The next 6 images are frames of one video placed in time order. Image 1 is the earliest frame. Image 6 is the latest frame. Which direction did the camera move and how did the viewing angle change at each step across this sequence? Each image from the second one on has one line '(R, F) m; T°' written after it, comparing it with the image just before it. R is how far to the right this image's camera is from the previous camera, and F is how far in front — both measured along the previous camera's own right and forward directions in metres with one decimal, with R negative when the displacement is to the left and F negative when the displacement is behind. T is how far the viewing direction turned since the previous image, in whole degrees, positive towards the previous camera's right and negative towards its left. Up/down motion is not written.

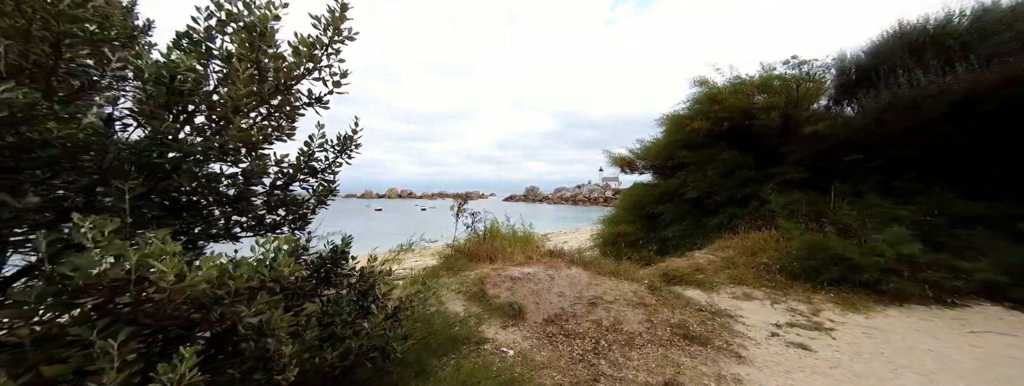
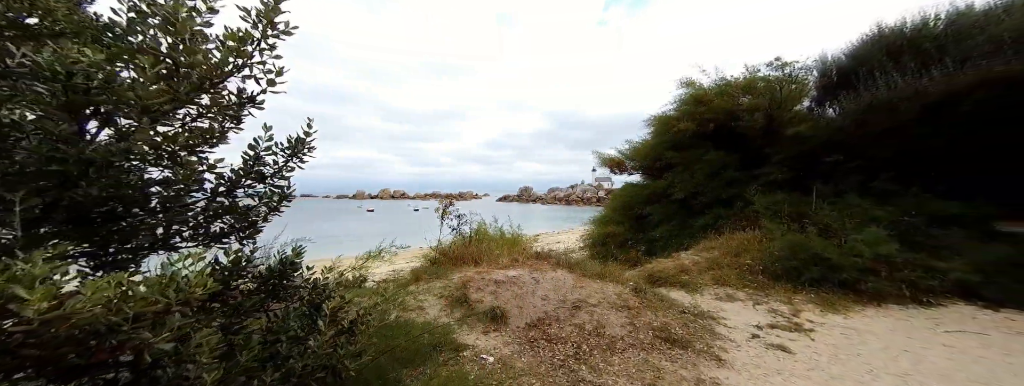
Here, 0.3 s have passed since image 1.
(+0.1, 0.0) m; +1°
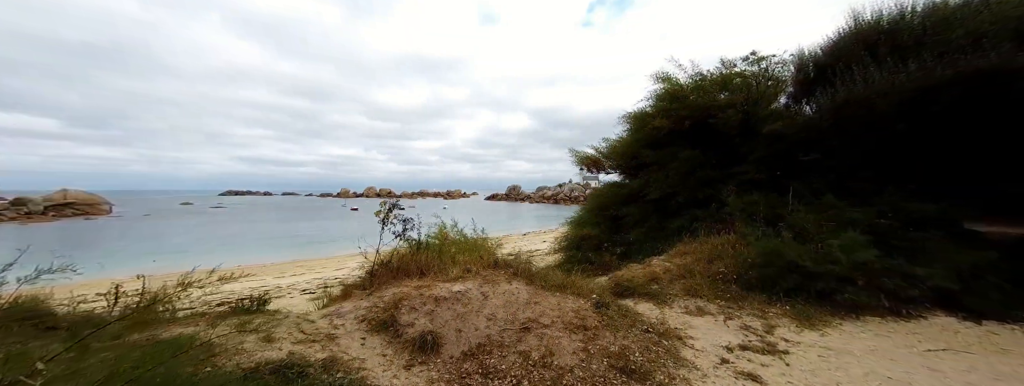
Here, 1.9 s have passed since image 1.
(+0.5, +0.5) m; +2°
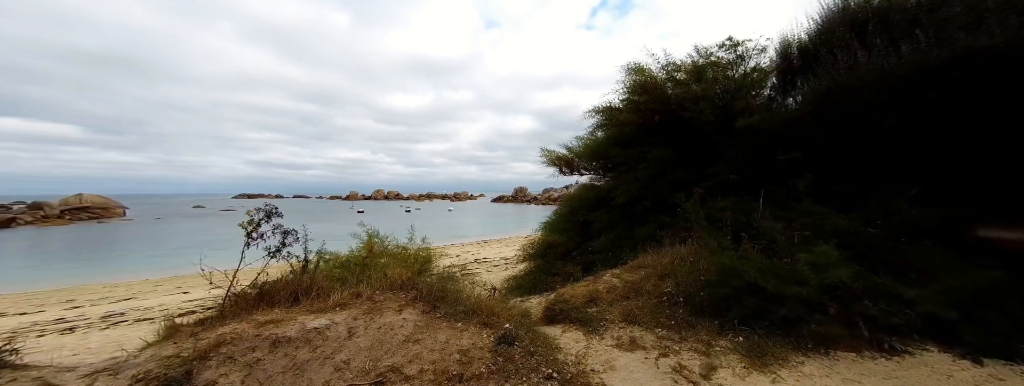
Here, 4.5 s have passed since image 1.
(+1.2, +0.8) m; -1°
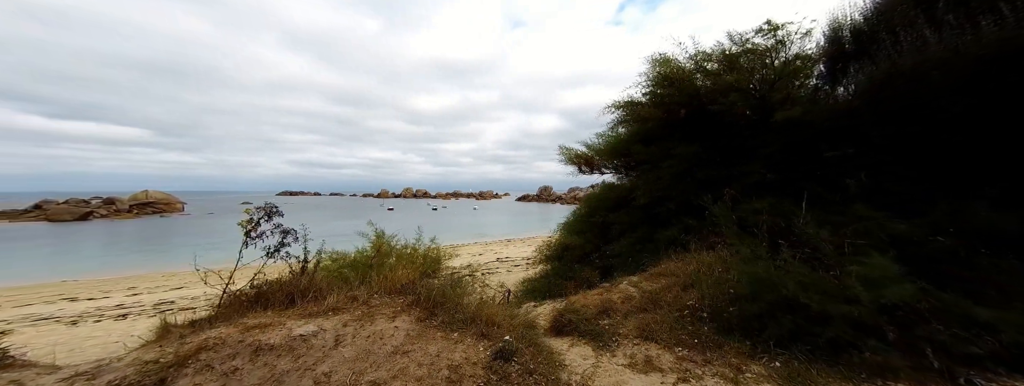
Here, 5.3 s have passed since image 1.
(+0.2, +0.3) m; -4°
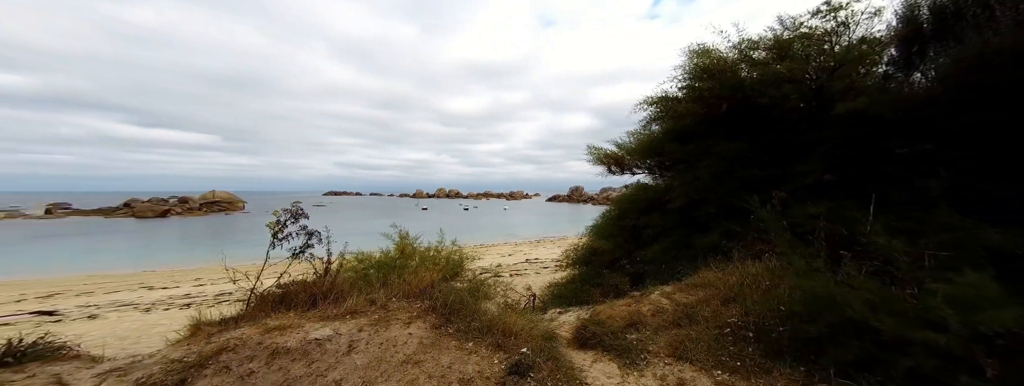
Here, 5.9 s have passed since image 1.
(+0.1, +0.2) m; -6°
